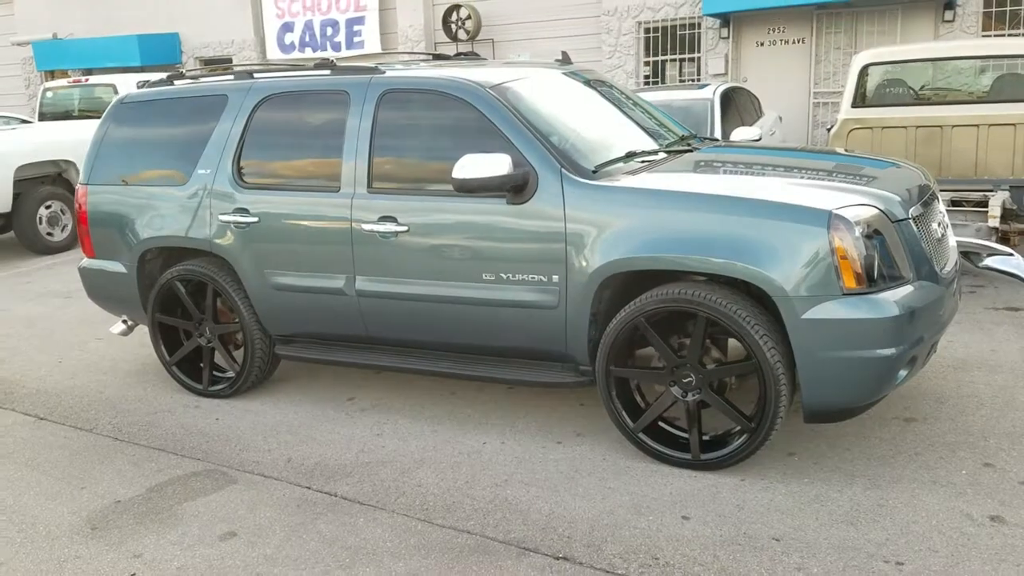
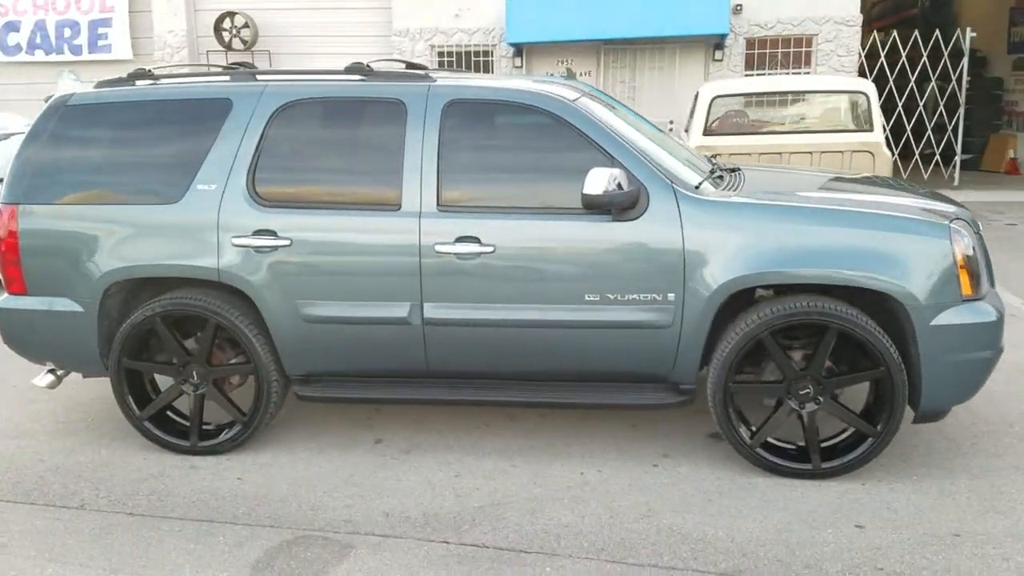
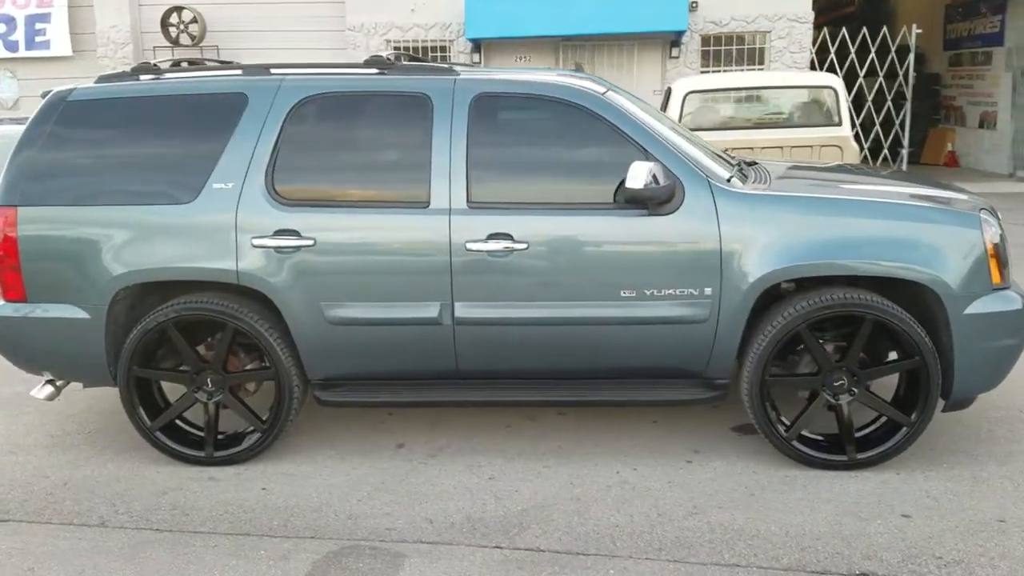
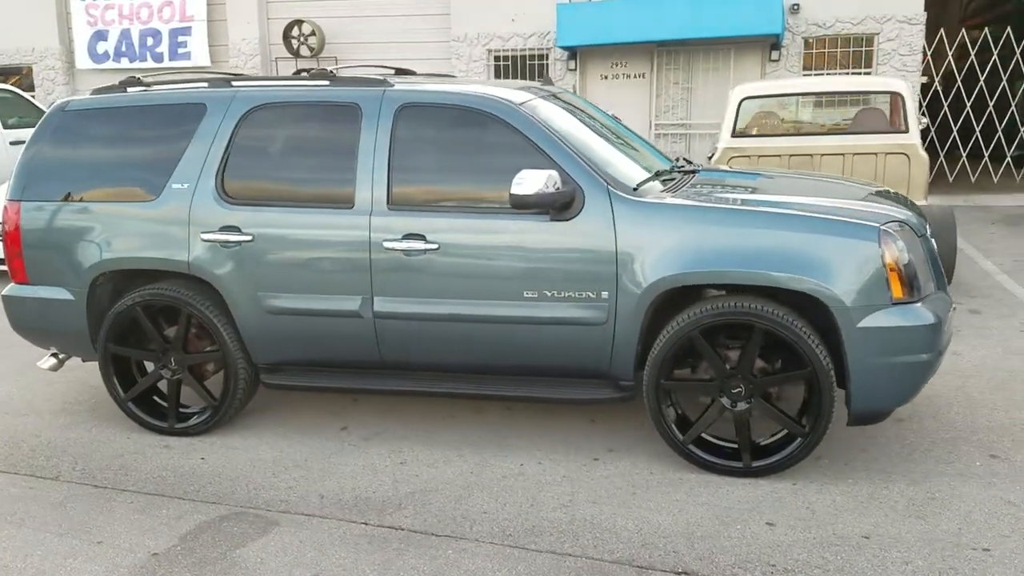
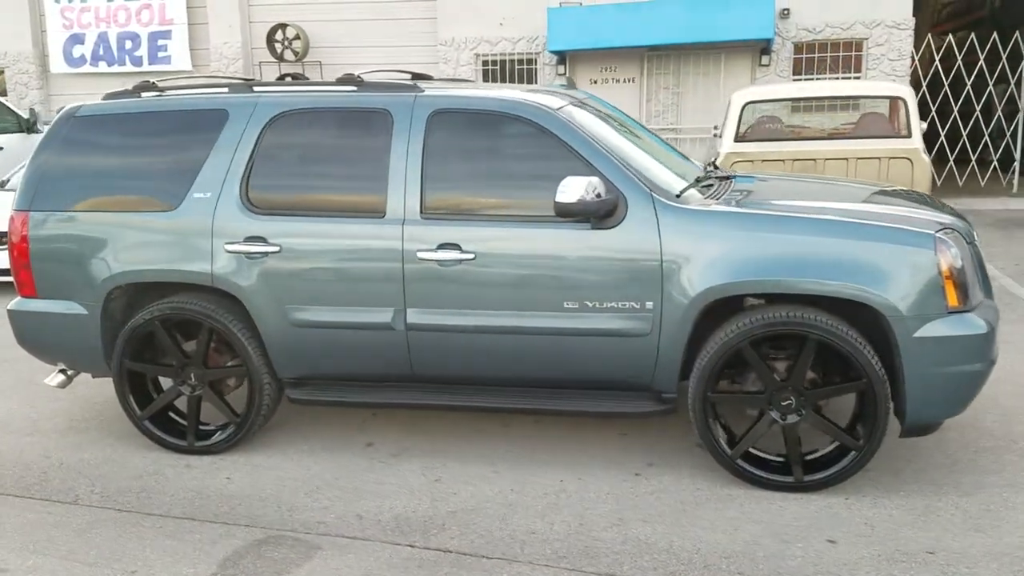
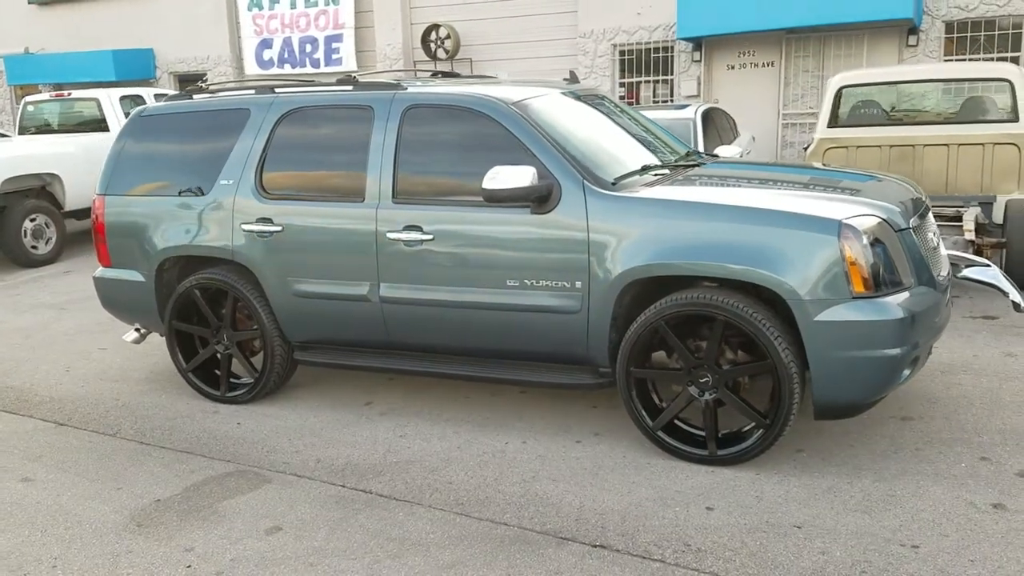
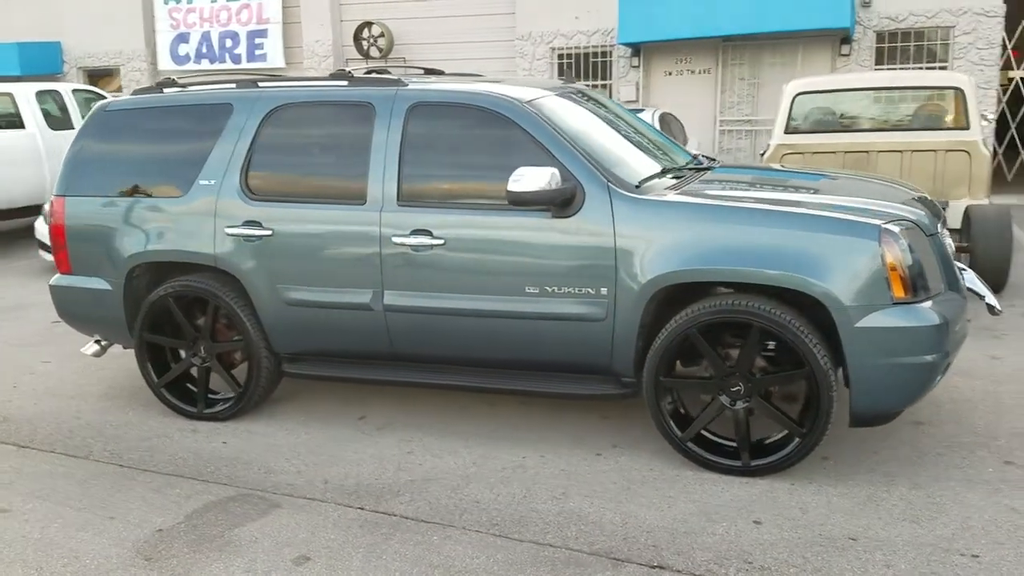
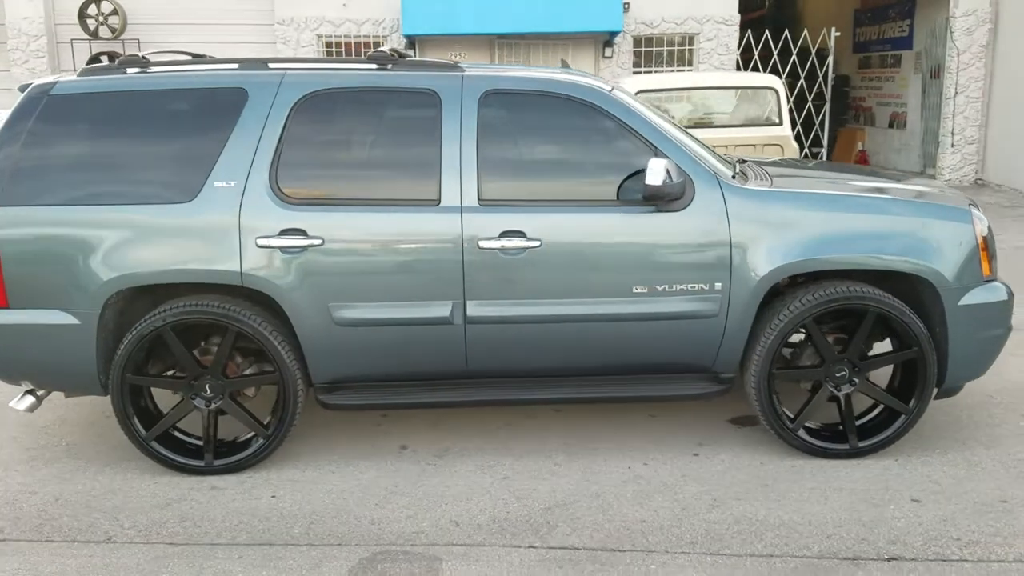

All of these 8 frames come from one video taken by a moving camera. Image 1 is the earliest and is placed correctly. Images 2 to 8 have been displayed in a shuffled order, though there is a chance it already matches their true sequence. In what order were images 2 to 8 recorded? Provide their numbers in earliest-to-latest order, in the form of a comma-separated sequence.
6, 7, 4, 5, 2, 3, 8
